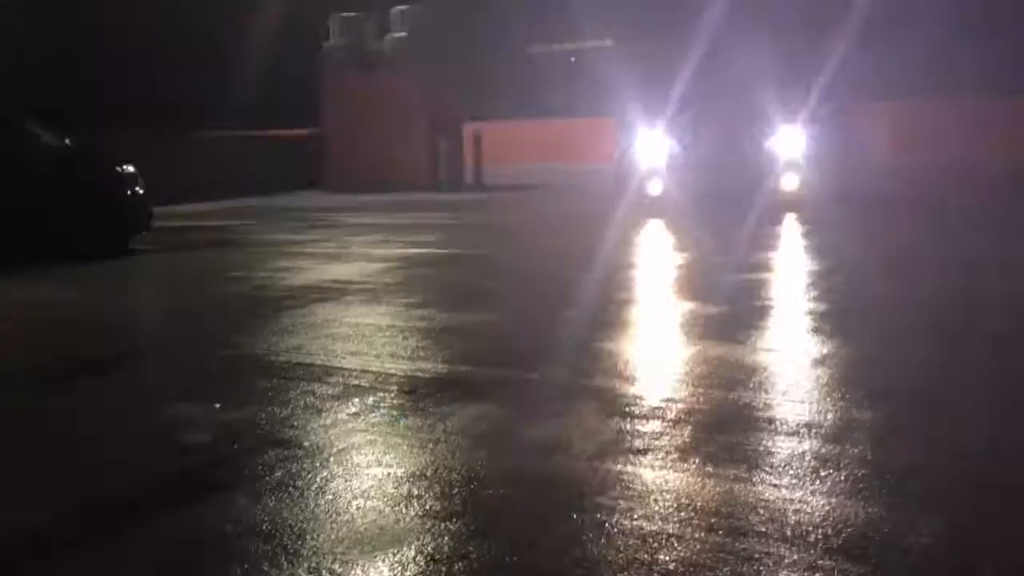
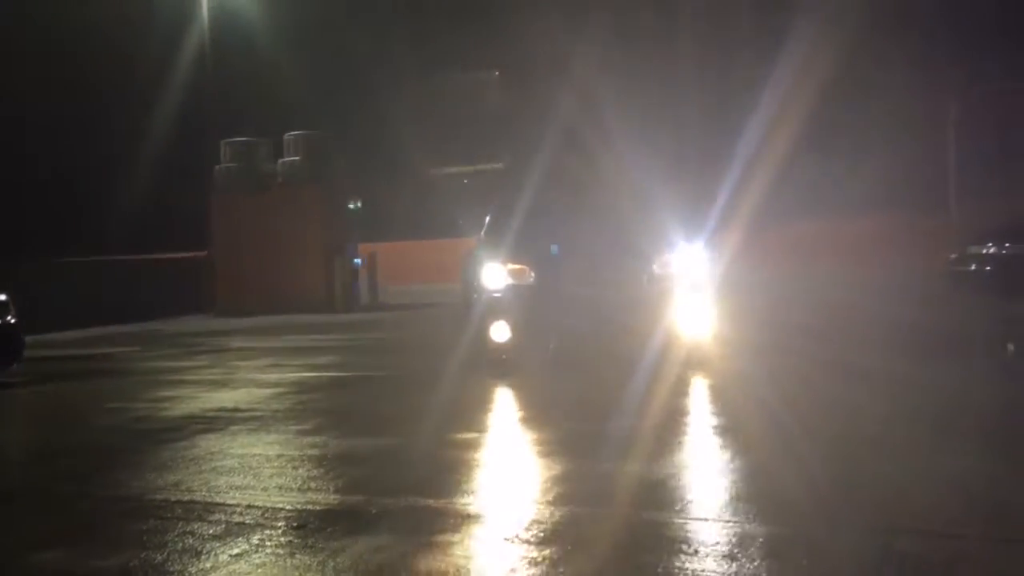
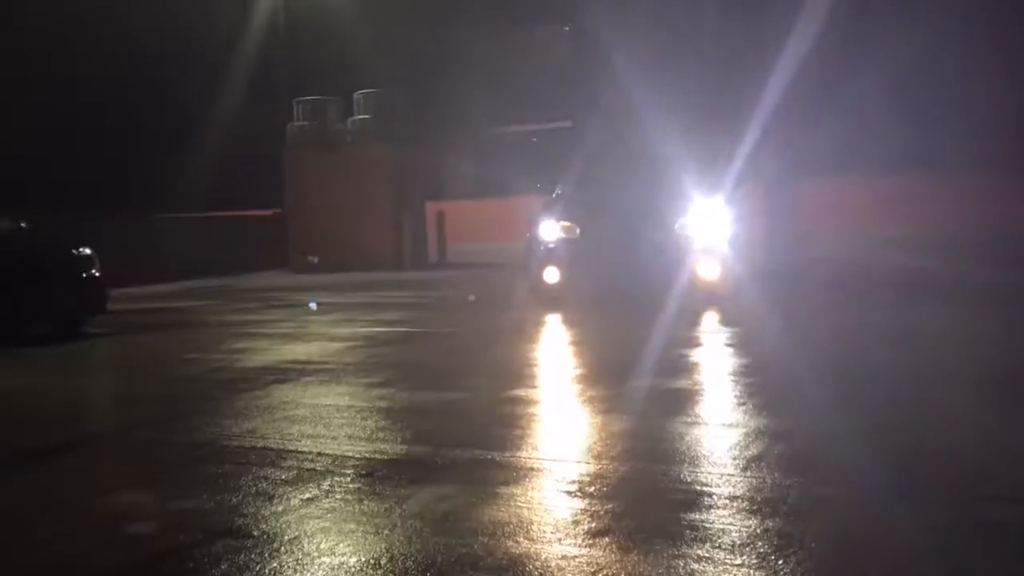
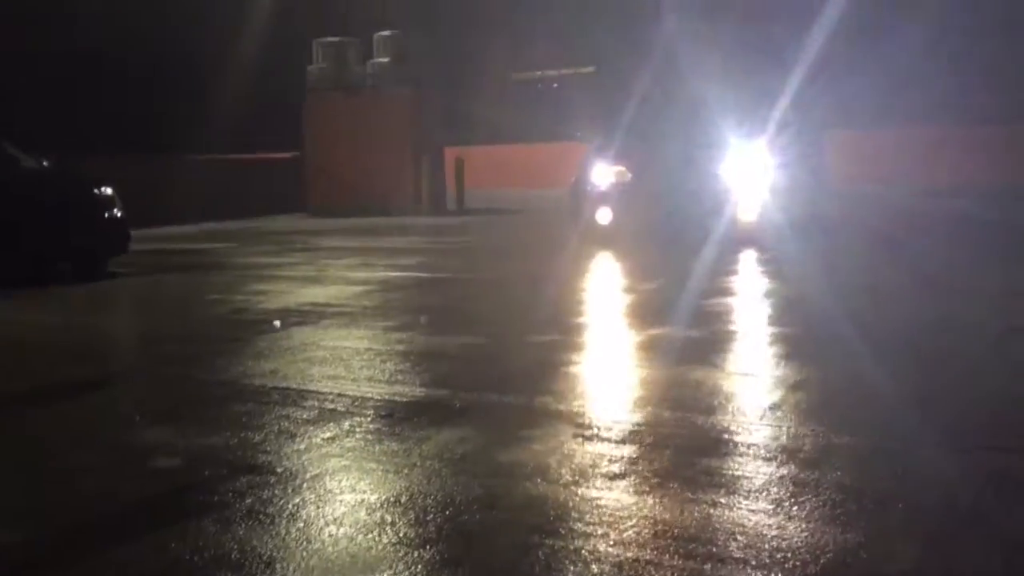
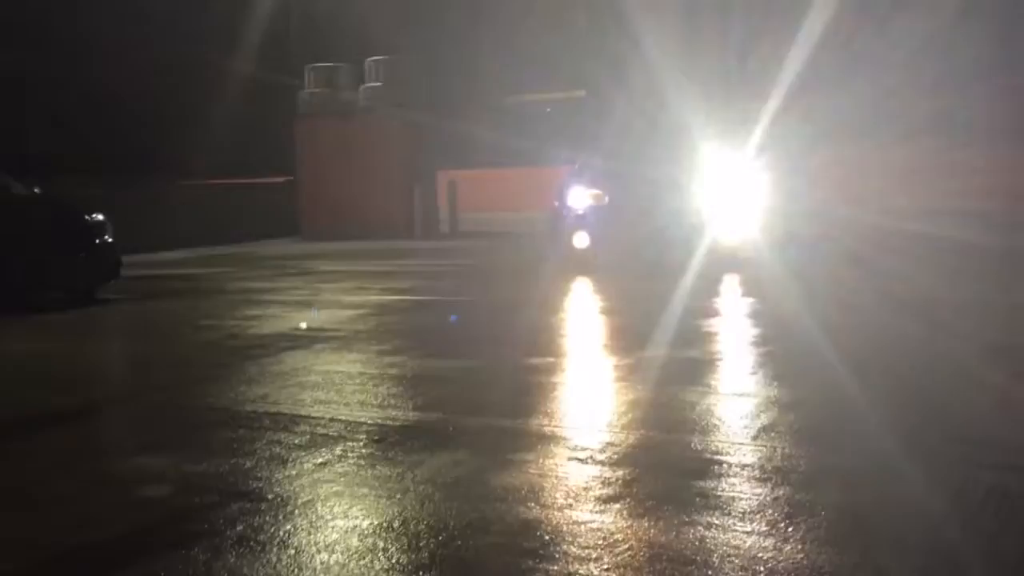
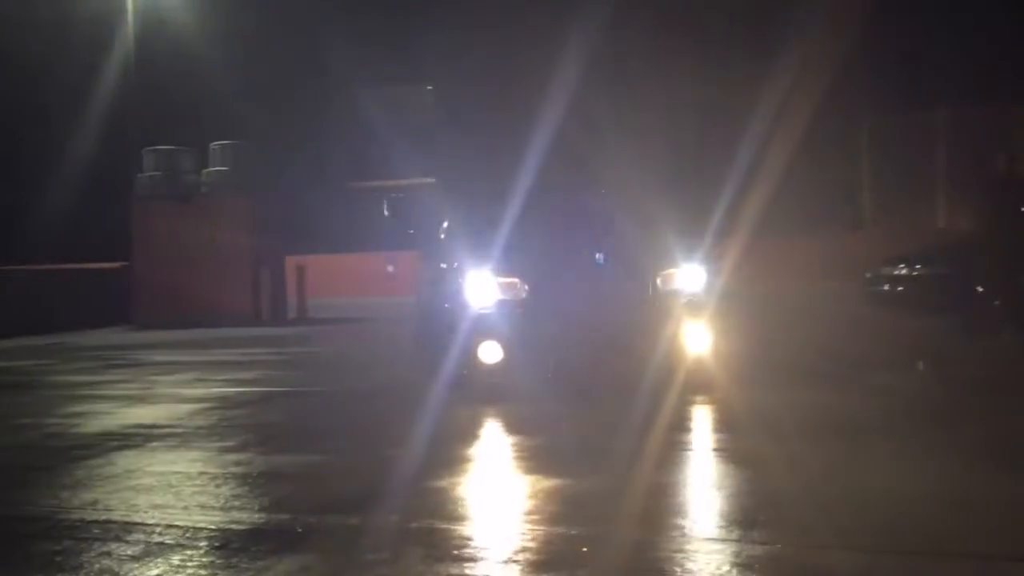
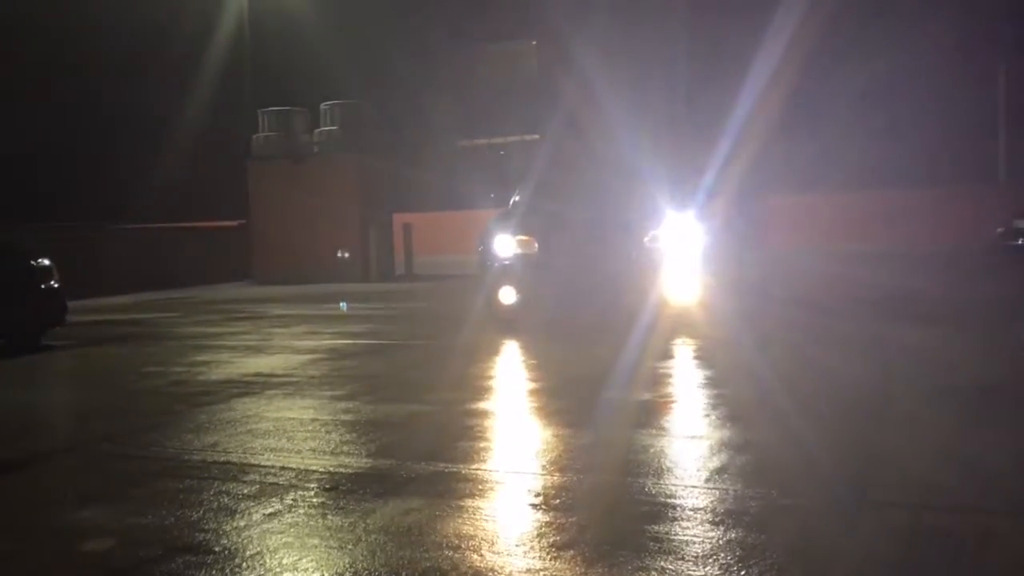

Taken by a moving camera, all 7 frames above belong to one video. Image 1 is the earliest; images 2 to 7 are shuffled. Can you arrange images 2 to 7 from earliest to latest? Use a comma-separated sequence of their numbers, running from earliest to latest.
4, 5, 3, 7, 2, 6
